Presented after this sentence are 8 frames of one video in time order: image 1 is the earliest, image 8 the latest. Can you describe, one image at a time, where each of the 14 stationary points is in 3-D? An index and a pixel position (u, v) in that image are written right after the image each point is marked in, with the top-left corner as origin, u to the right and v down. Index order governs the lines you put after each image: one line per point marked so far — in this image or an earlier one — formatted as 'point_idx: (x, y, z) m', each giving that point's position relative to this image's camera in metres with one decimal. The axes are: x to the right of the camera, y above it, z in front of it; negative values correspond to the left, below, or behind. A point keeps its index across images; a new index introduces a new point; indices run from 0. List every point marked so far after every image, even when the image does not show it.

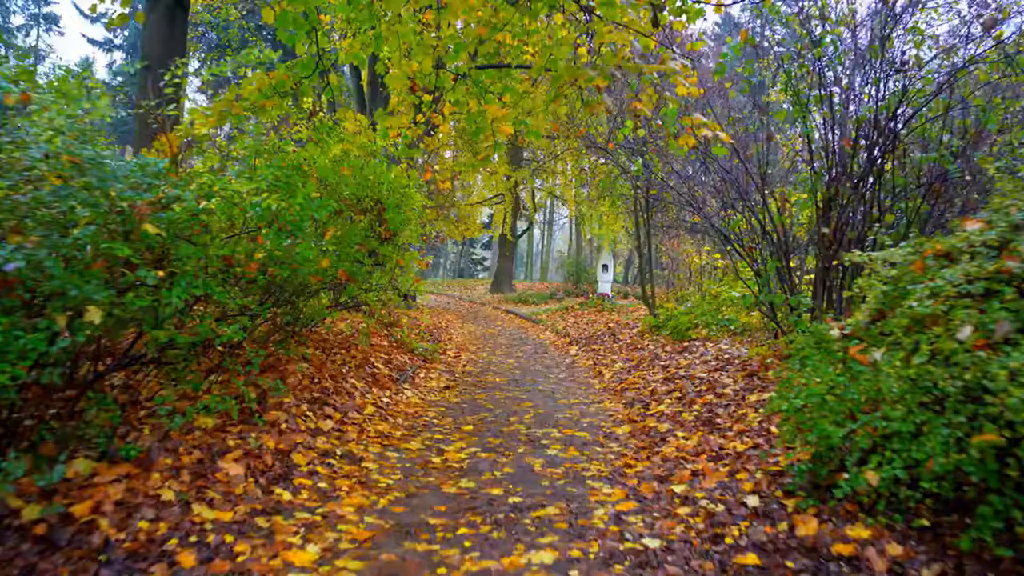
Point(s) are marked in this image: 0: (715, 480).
0: (+1.5, -1.4, +4.3) m
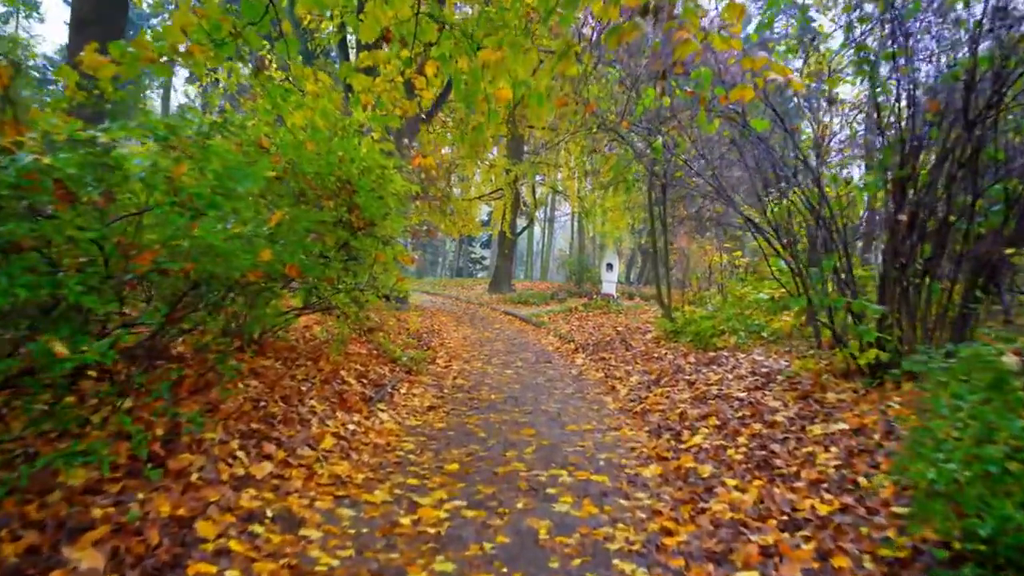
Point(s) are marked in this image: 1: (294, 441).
0: (+1.4, -1.4, +3.0) m
1: (-1.7, -1.2, +4.7) m
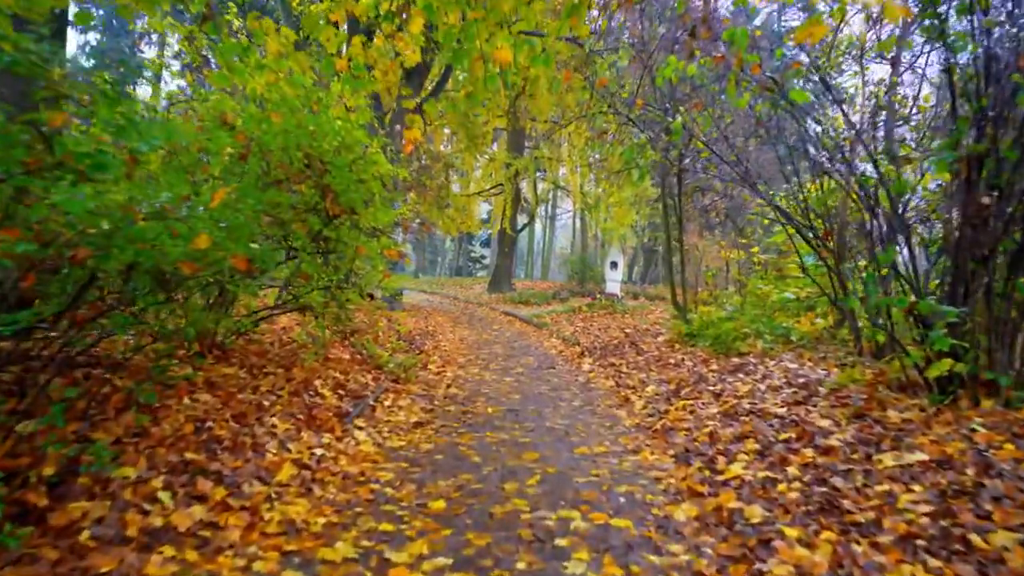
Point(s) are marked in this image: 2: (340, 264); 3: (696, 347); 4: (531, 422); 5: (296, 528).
0: (+1.4, -1.4, +2.1) m
1: (-1.7, -1.2, +3.8) m
2: (-2.0, +0.3, +6.7) m
3: (+2.8, -0.9, +9.0) m
4: (+0.2, -1.3, +6.0) m
5: (-1.2, -1.4, +3.4) m
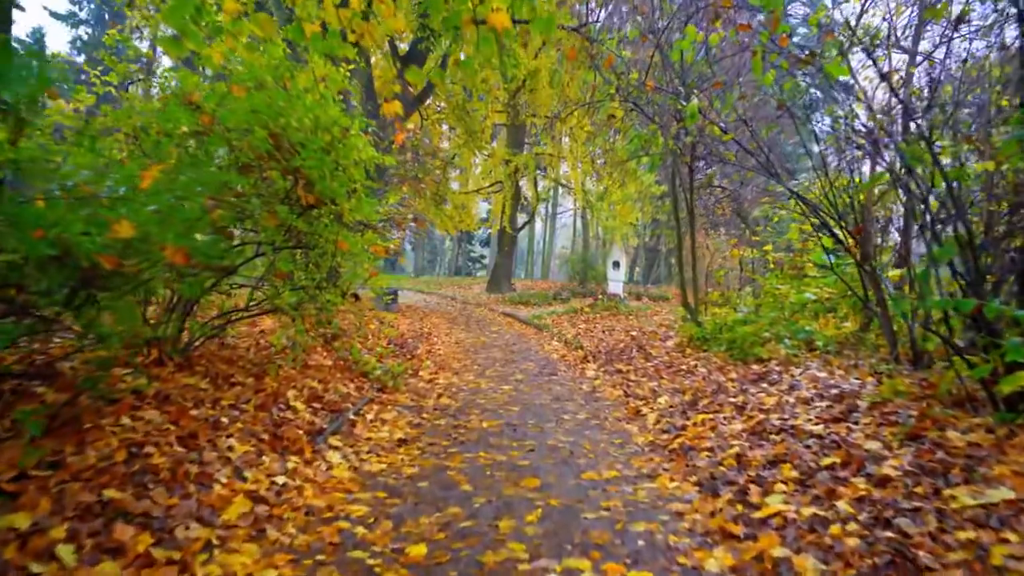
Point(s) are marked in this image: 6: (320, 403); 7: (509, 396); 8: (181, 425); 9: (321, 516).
0: (+1.4, -1.4, +1.4) m
1: (-1.7, -1.2, +3.1) m
2: (-2.0, +0.3, +6.0) m
3: (+2.7, -0.9, +8.3) m
4: (+0.2, -1.3, +5.3) m
5: (-1.2, -1.4, +2.8) m
6: (-1.8, -1.1, +5.7) m
7: (0.0, -1.3, +7.0) m
8: (-2.3, -0.9, +4.2) m
9: (-1.1, -1.3, +3.6) m
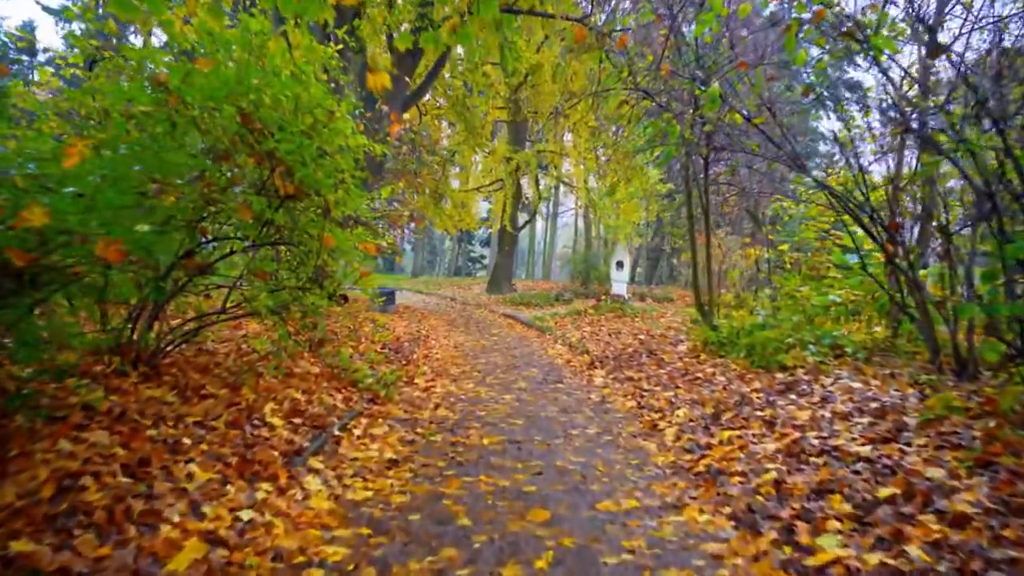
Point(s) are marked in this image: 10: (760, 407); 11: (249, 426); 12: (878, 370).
0: (+1.4, -1.4, +0.8) m
1: (-1.7, -1.2, +2.5) m
2: (-1.9, +0.3, +5.4) m
3: (+2.8, -0.9, +7.7) m
4: (+0.2, -1.3, +4.7) m
5: (-1.2, -1.4, +2.2) m
6: (-1.8, -1.1, +5.1) m
7: (0.0, -1.3, +6.5) m
8: (-2.2, -0.9, +3.6) m
9: (-1.1, -1.4, +3.0) m
10: (+2.3, -1.1, +5.5) m
11: (-2.0, -1.0, +4.5) m
12: (+3.7, -0.8, +6.1) m
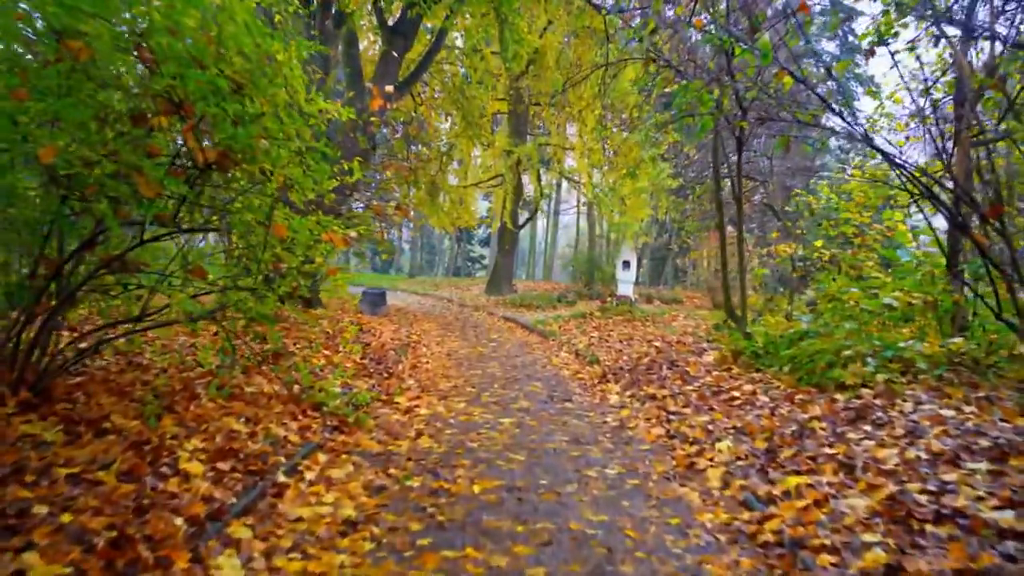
0: (+1.4, -1.4, -0.4) m
1: (-1.7, -1.2, +1.3) m
2: (-1.9, +0.3, +4.2) m
3: (+2.8, -0.9, +6.5) m
4: (+0.2, -1.4, +3.5) m
5: (-1.2, -1.4, +1.0) m
6: (-1.8, -1.1, +3.9) m
7: (0.0, -1.3, +5.3) m
8: (-2.3, -0.9, +2.4) m
9: (-1.1, -1.4, +1.8) m
10: (+2.3, -1.1, +4.3) m
11: (-2.0, -1.0, +3.3) m
12: (+3.7, -0.8, +4.9) m
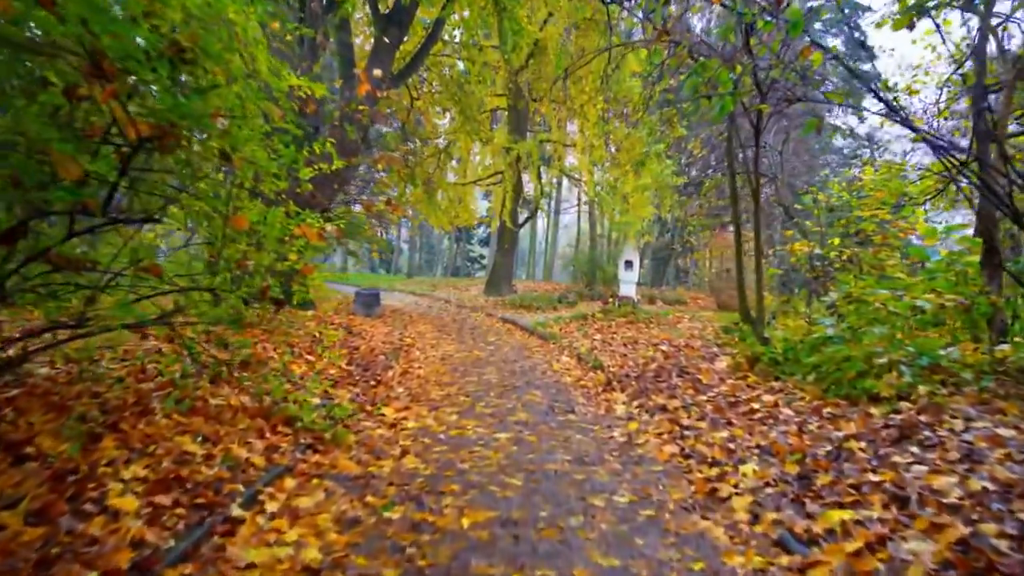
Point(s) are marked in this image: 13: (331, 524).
0: (+1.4, -1.4, -1.0) m
1: (-1.7, -1.2, +0.8) m
2: (-2.0, +0.3, +3.7) m
3: (+2.7, -1.0, +6.0) m
4: (+0.2, -1.4, +3.0) m
5: (-1.3, -1.4, +0.4) m
6: (-1.8, -1.1, +3.3) m
7: (0.0, -1.3, +4.7) m
8: (-2.3, -0.9, +1.8) m
9: (-1.1, -1.4, +1.3) m
10: (+2.2, -1.1, +3.8) m
11: (-2.0, -1.0, +2.8) m
12: (+3.7, -0.9, +4.4) m
13: (-1.0, -1.3, +3.4) m
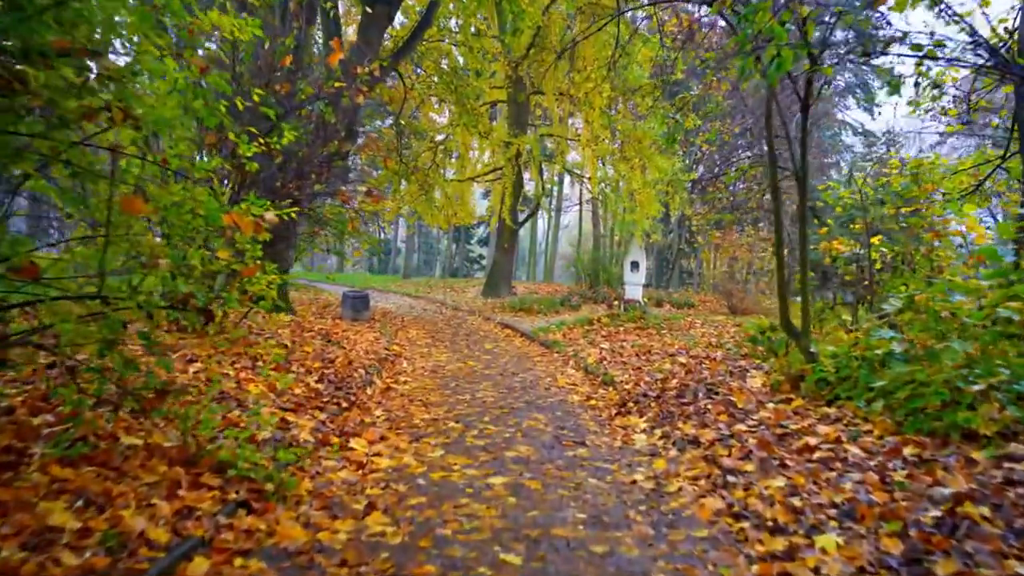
0: (+1.4, -1.4, -2.0) m
1: (-1.7, -1.2, -0.3) m
2: (-2.0, +0.2, +2.6) m
3: (+2.7, -1.0, +4.9) m
4: (+0.1, -1.4, +1.9) m
5: (-1.3, -1.4, -0.7) m
6: (-1.8, -1.1, +2.2) m
7: (-0.1, -1.3, +3.6) m
8: (-2.3, -1.0, +0.7) m
9: (-1.2, -1.4, +0.2) m
10: (+2.2, -1.2, +2.7) m
11: (-2.0, -1.1, +1.7) m
12: (+3.7, -0.9, +3.3) m
13: (-1.0, -1.4, +2.3) m
